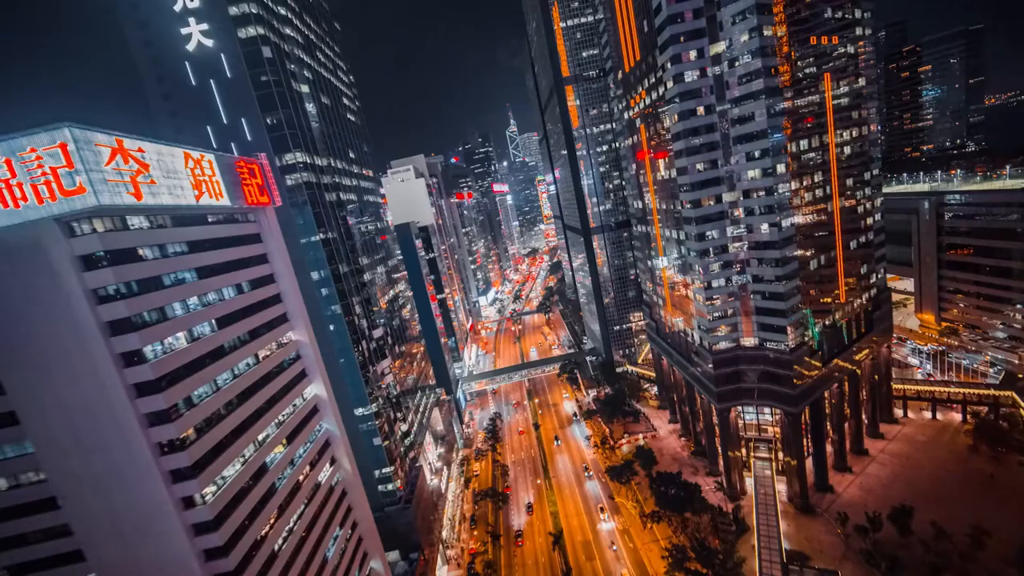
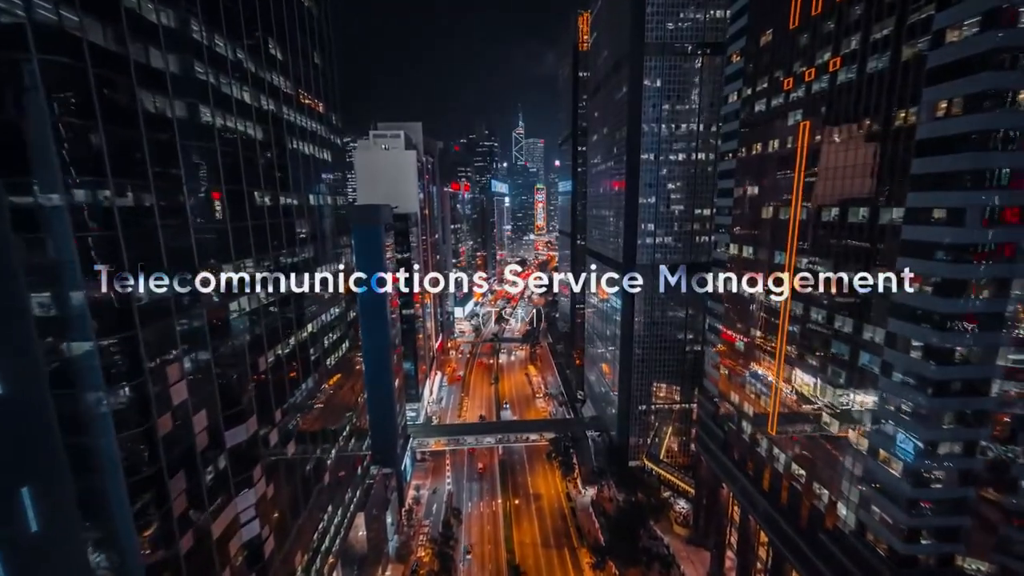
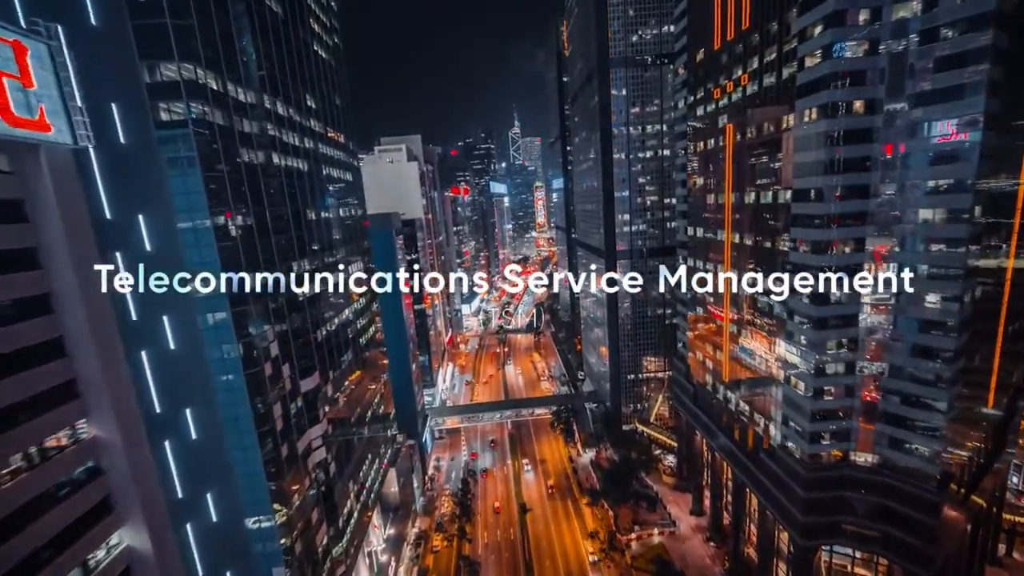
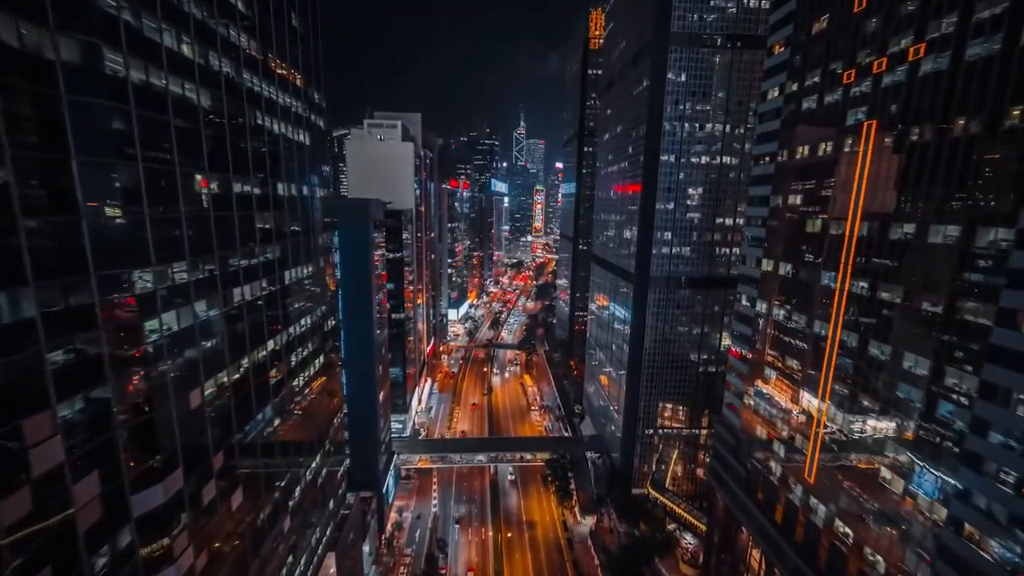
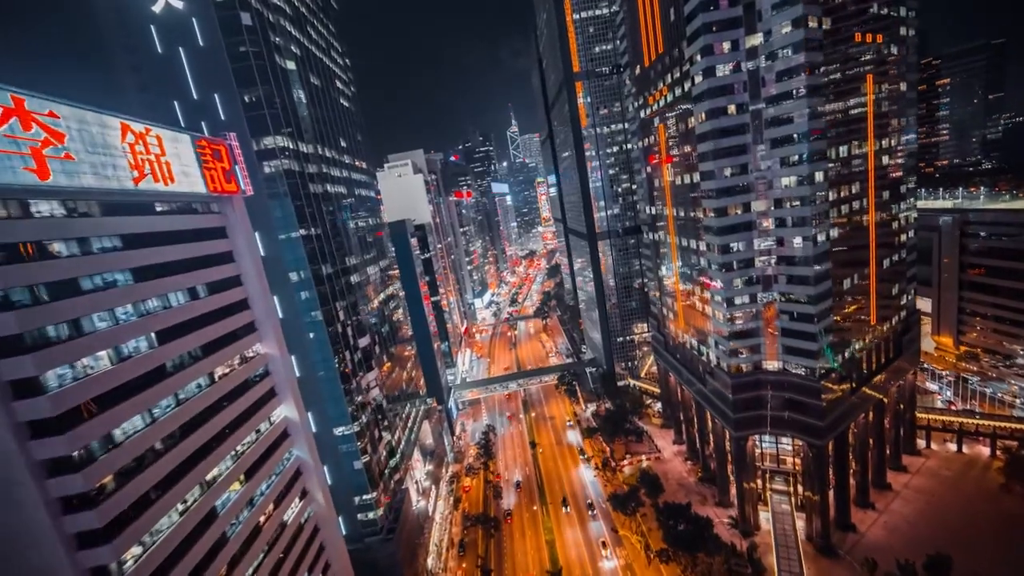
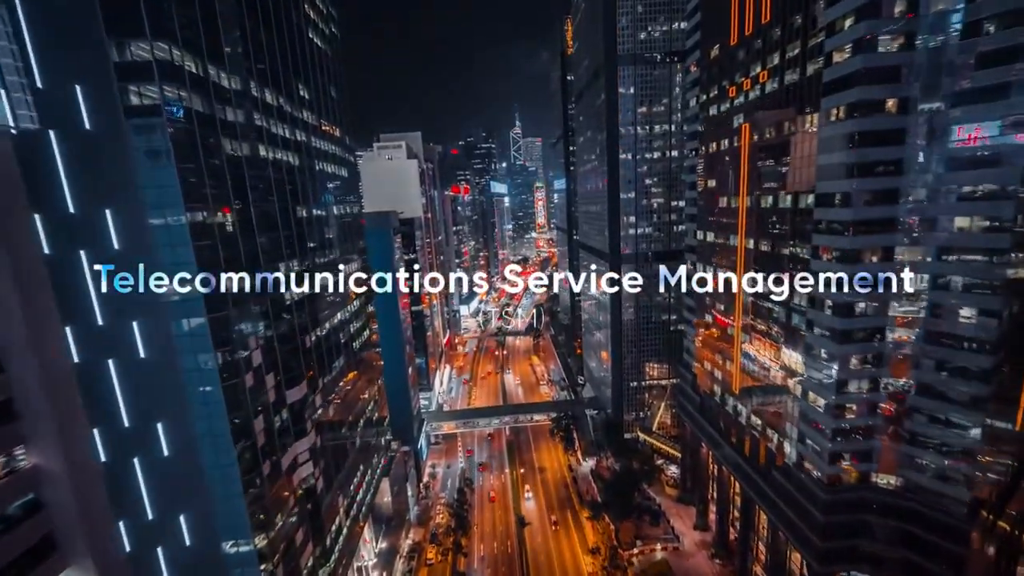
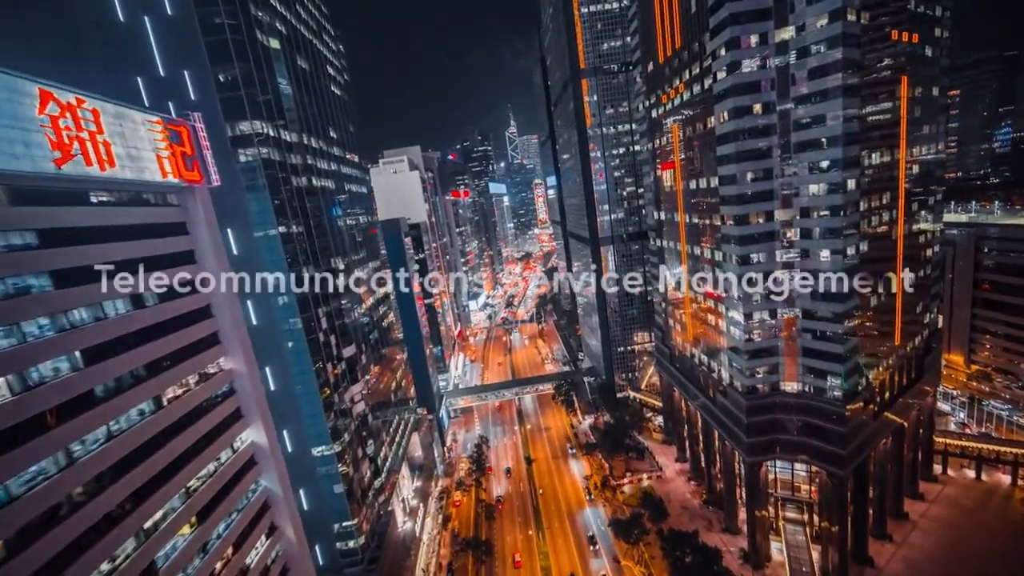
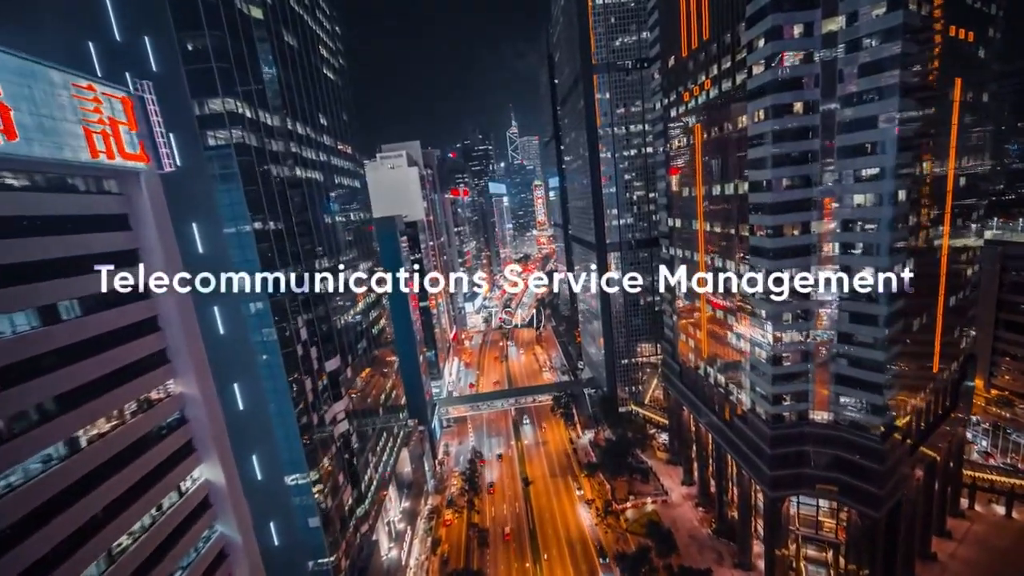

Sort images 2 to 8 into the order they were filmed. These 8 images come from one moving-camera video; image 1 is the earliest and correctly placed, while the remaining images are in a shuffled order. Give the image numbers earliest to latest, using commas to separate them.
5, 7, 8, 3, 6, 2, 4
